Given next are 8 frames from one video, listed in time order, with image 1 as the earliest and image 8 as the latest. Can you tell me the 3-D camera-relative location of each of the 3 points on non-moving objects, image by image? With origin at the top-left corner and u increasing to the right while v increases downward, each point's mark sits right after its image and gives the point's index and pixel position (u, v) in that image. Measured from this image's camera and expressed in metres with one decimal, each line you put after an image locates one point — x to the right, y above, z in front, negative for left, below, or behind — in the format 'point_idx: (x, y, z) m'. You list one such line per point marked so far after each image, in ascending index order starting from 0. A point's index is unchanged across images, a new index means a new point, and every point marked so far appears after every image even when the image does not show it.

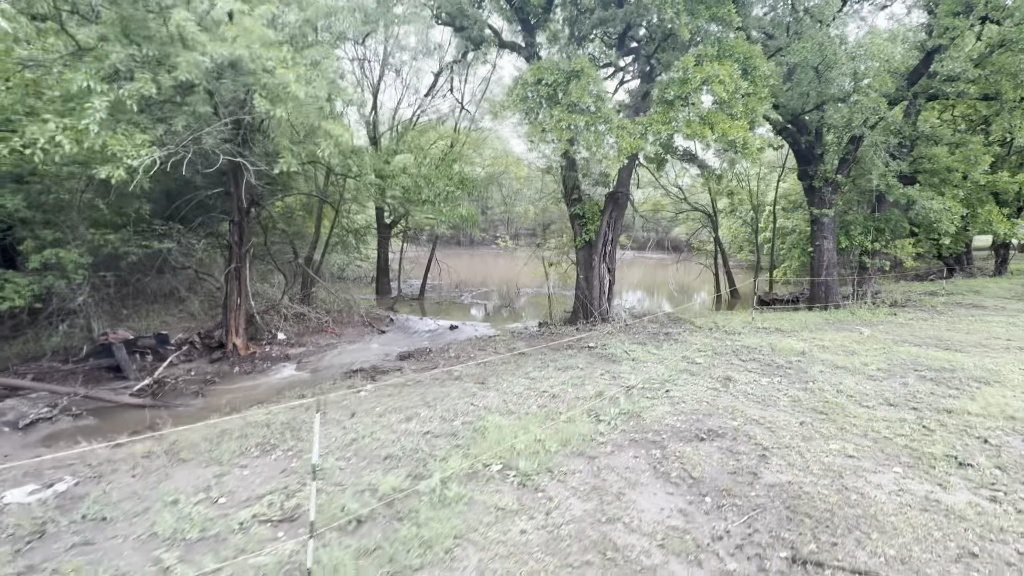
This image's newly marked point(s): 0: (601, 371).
0: (+1.3, -1.2, +6.9) m
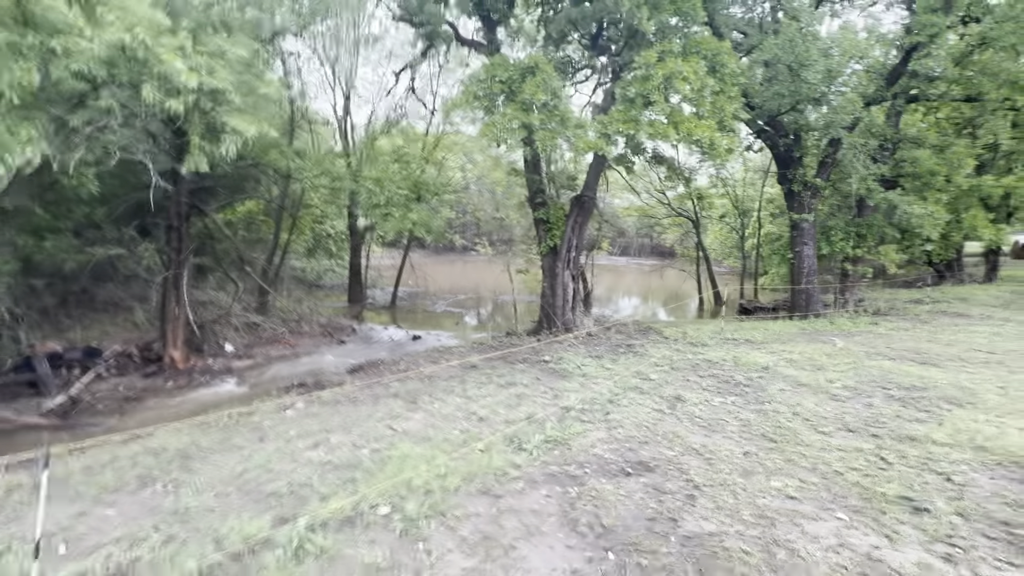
0: (+0.4, -1.4, +6.3) m
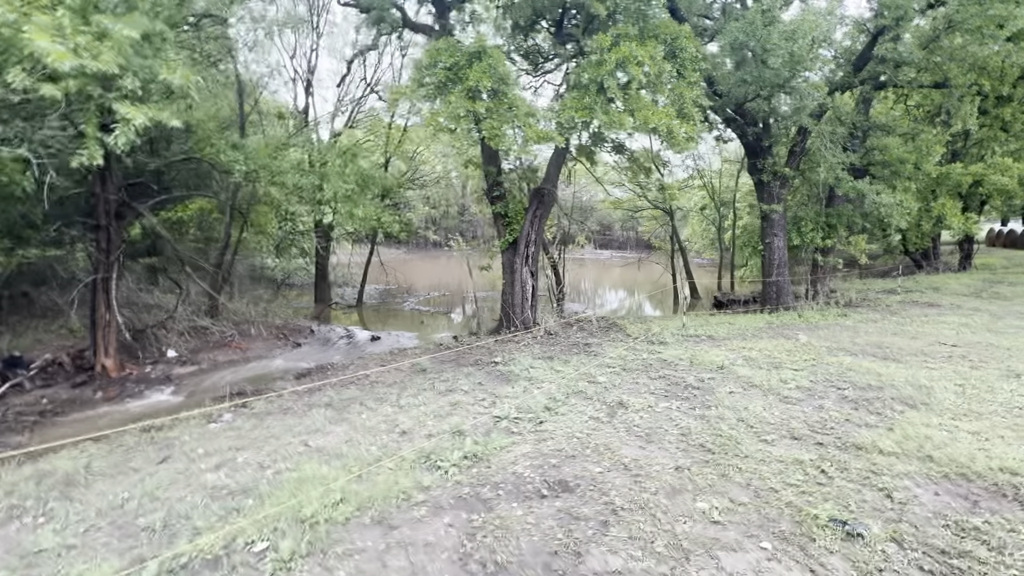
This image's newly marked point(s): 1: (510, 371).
0: (-0.4, -1.4, +5.9) m
1: (0.0, -1.2, +7.0) m
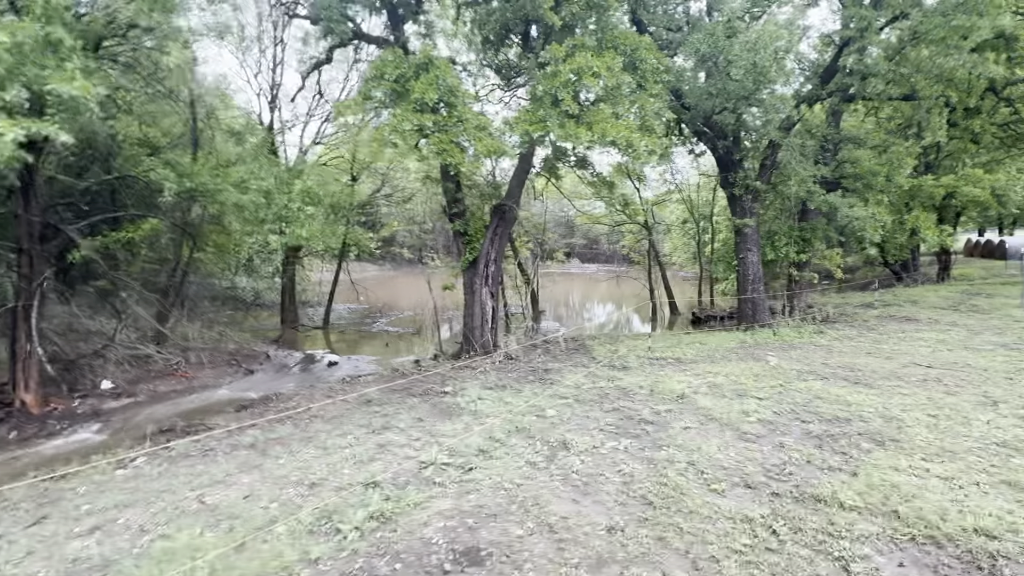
0: (-1.1, -1.7, +5.3) m
1: (-0.8, -1.6, +6.4) m
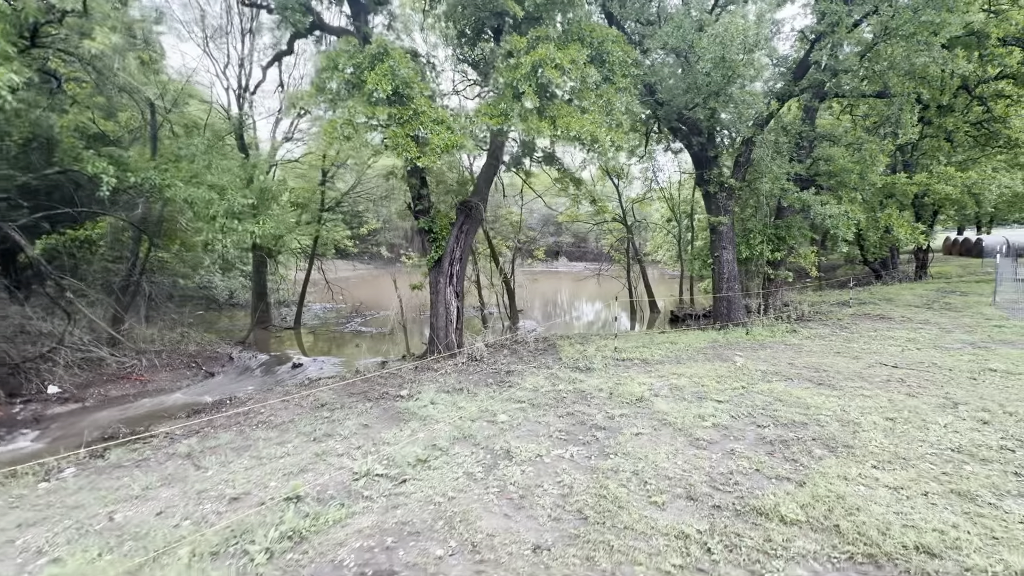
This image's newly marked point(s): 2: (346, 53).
0: (-1.7, -1.7, +5.1) m
1: (-1.4, -1.6, +6.2) m
2: (-2.6, +3.7, +7.3) m
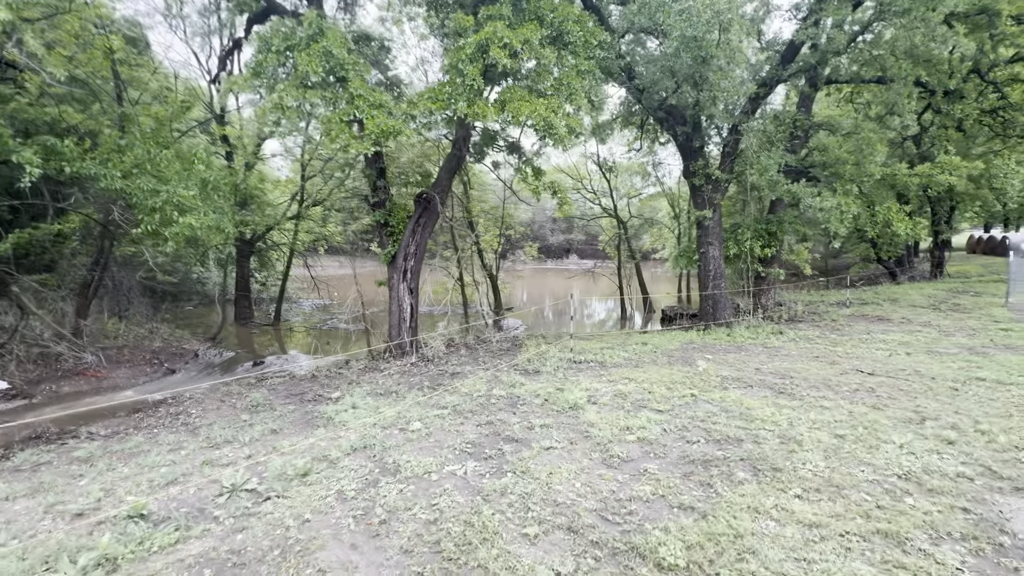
0: (-2.6, -1.6, +4.6) m
1: (-2.3, -1.5, +5.7) m
2: (-3.4, +3.8, +6.9) m
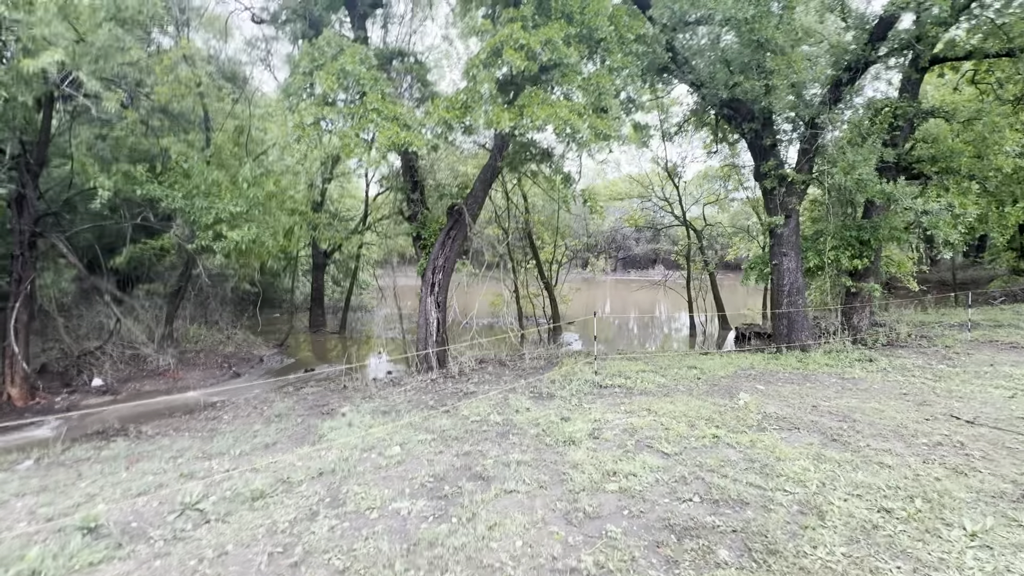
0: (-2.8, -1.8, +4.7) m
1: (-2.3, -1.7, +5.7) m
2: (-3.1, +3.6, +7.1) m
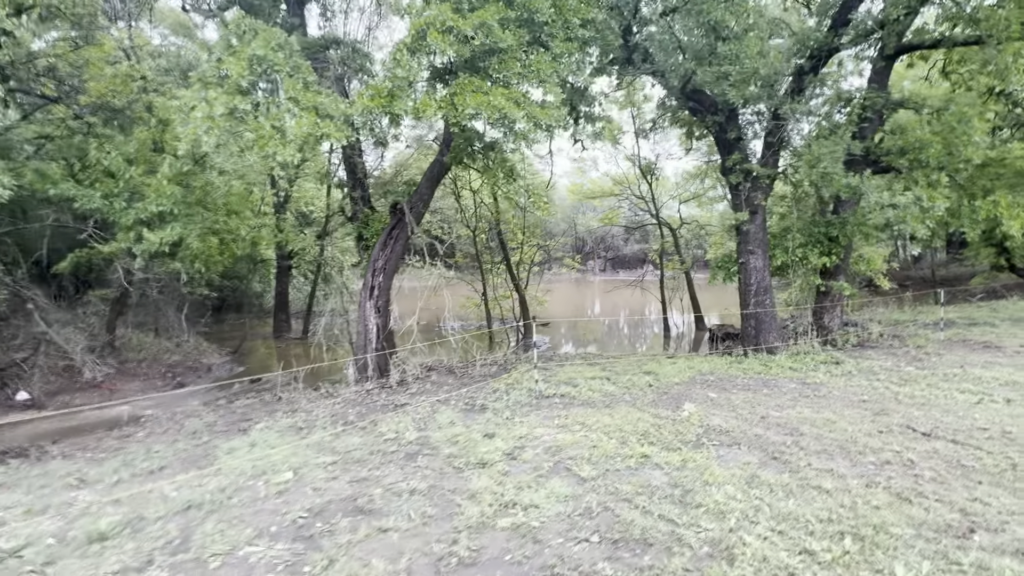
0: (-3.7, -1.8, +4.1) m
1: (-3.1, -1.8, +5.1) m
2: (-4.1, +3.5, +6.6) m
